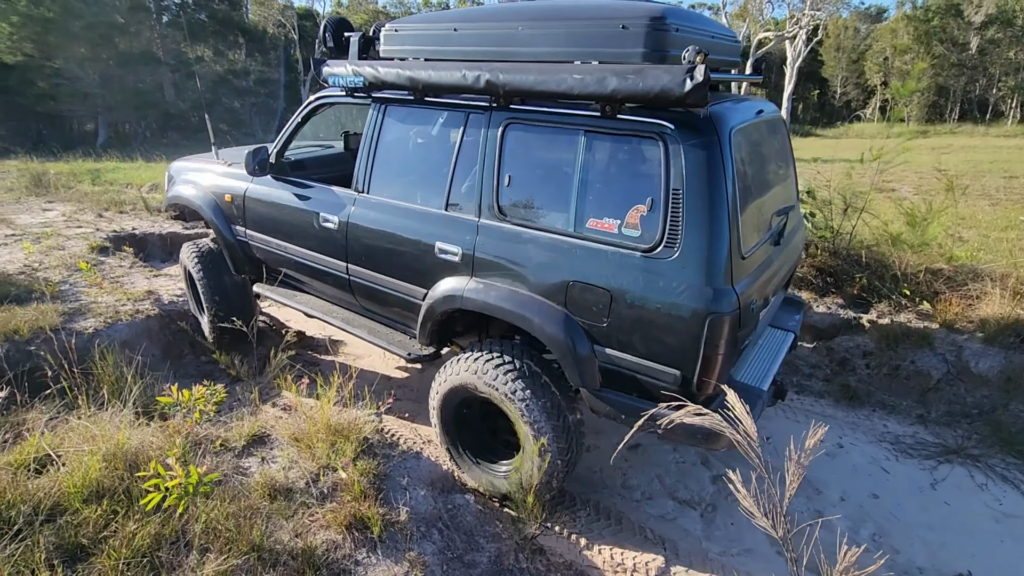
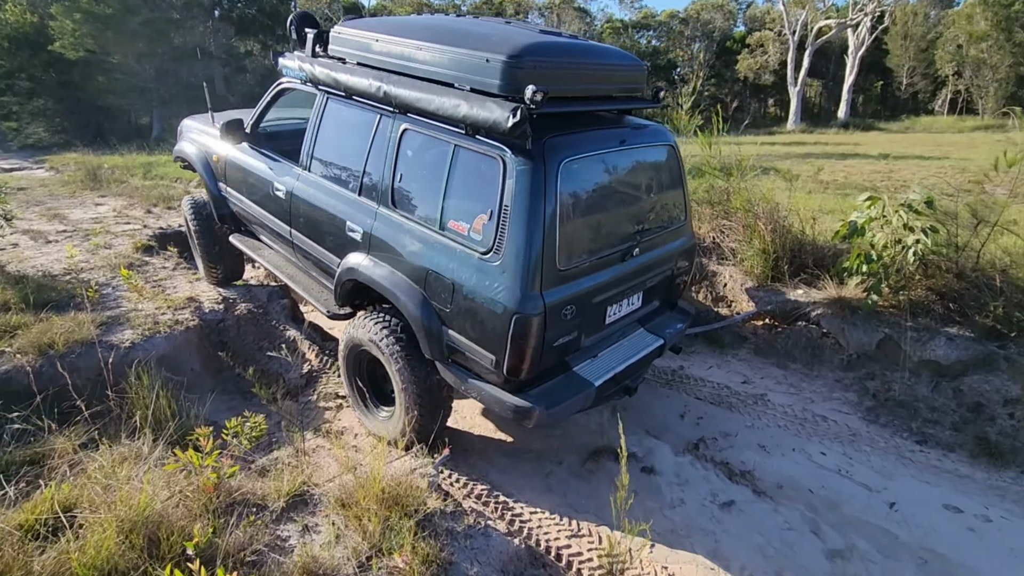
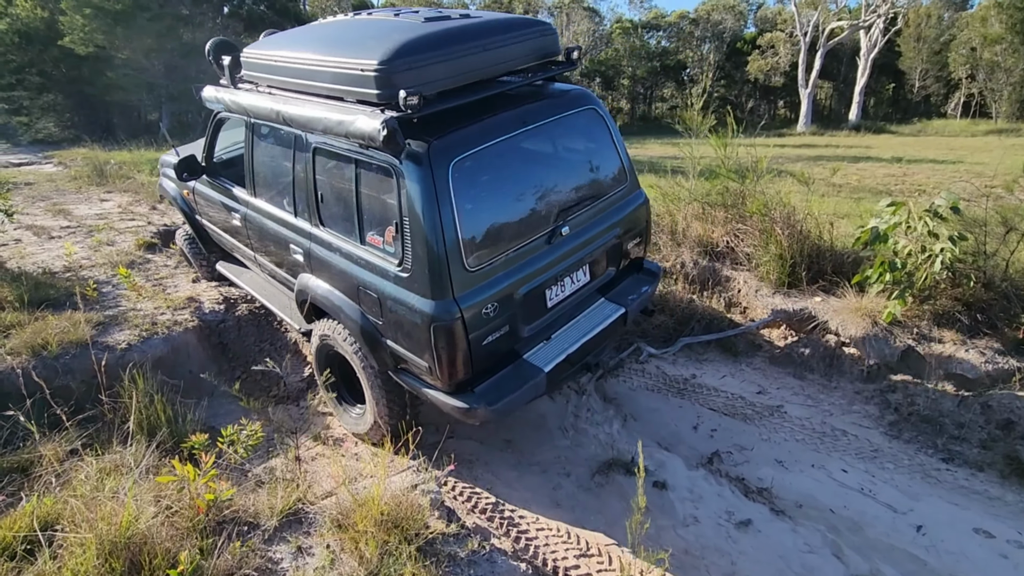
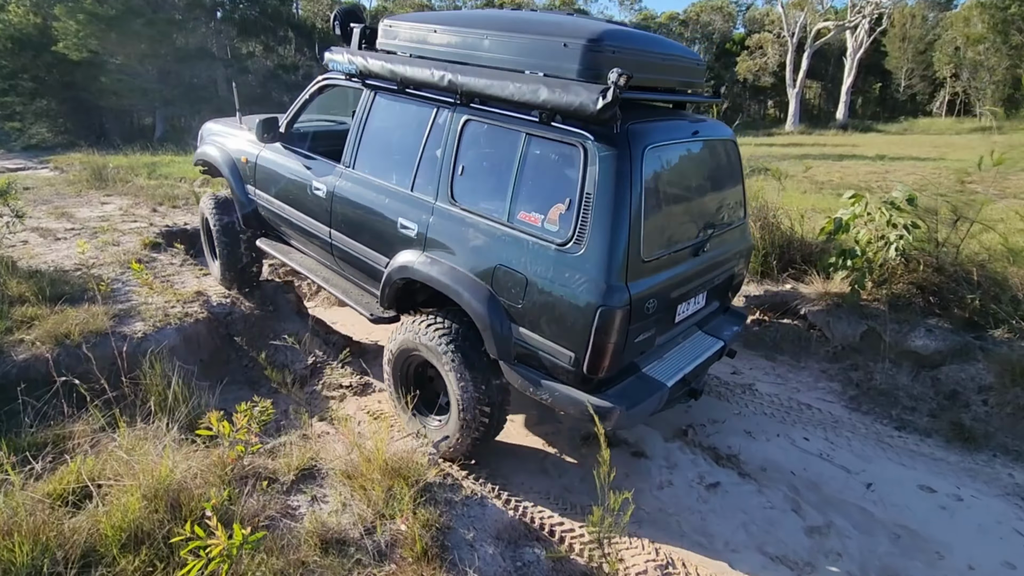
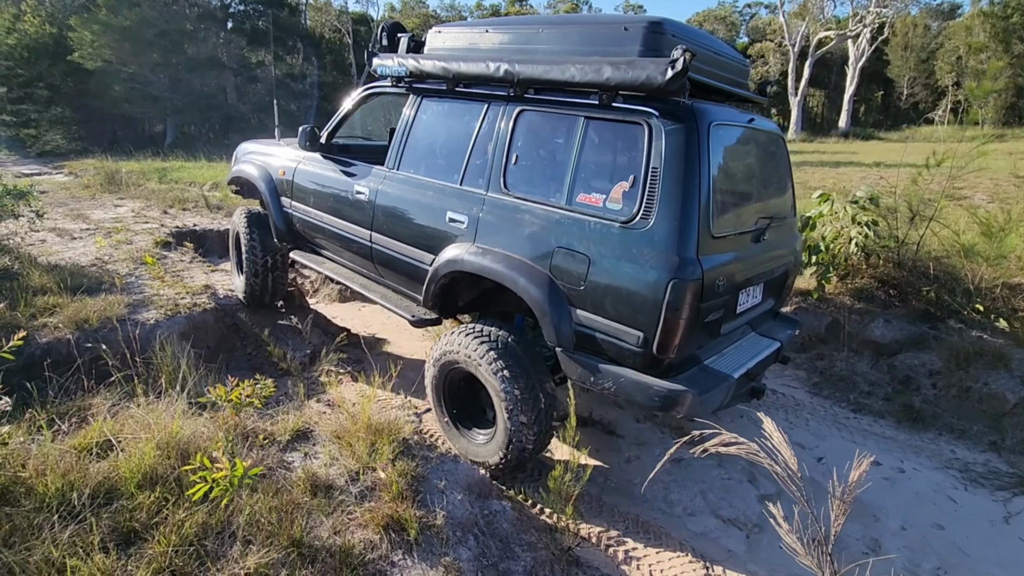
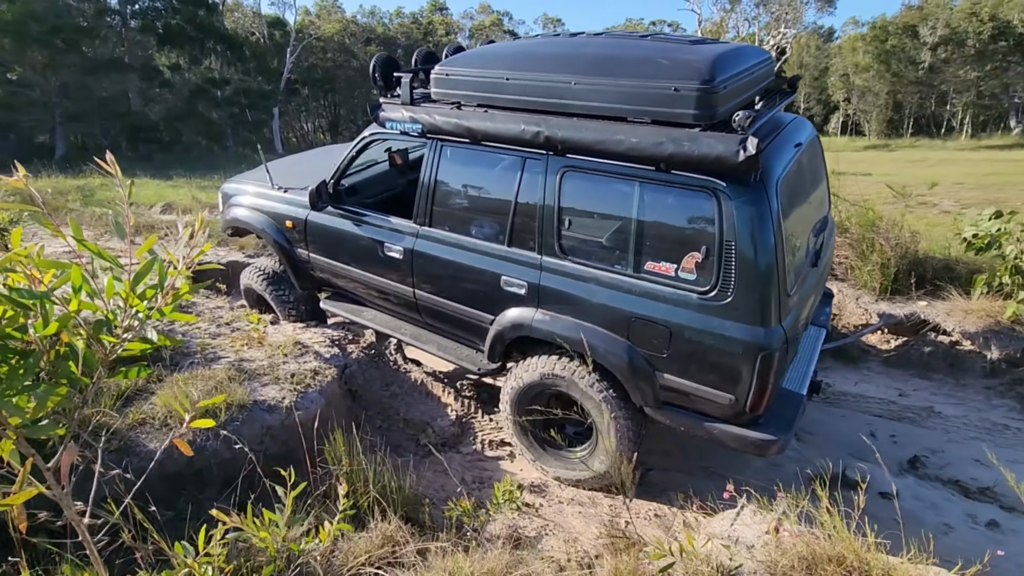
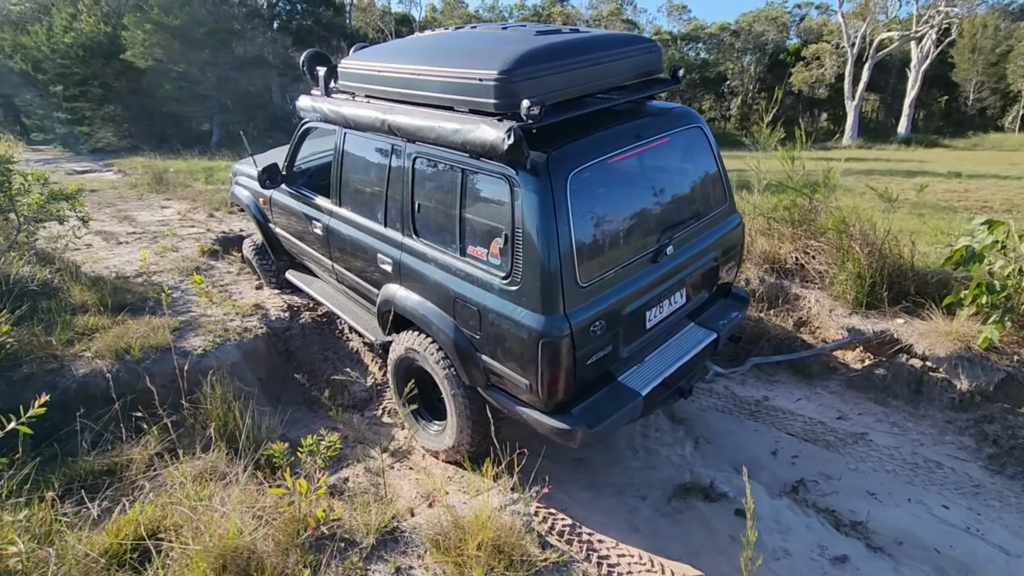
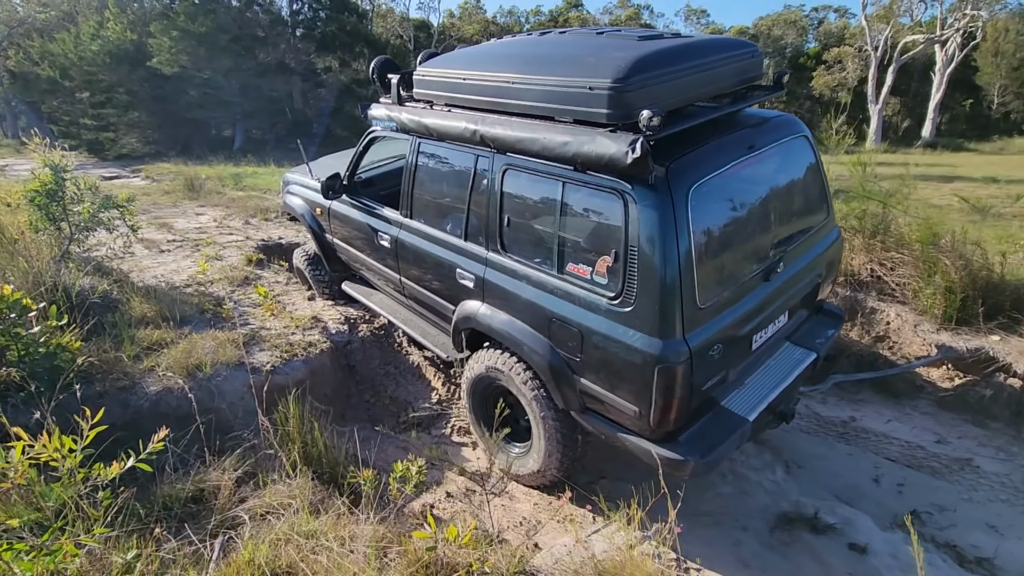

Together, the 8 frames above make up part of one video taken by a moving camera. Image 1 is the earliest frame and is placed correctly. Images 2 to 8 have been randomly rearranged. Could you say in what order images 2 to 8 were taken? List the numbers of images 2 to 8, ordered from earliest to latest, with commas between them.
5, 4, 2, 3, 7, 8, 6
